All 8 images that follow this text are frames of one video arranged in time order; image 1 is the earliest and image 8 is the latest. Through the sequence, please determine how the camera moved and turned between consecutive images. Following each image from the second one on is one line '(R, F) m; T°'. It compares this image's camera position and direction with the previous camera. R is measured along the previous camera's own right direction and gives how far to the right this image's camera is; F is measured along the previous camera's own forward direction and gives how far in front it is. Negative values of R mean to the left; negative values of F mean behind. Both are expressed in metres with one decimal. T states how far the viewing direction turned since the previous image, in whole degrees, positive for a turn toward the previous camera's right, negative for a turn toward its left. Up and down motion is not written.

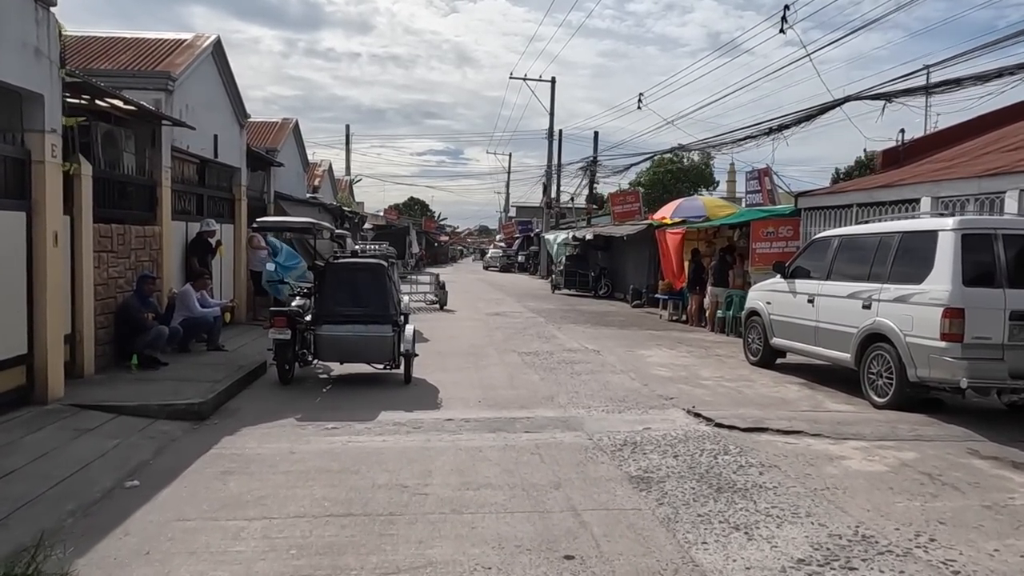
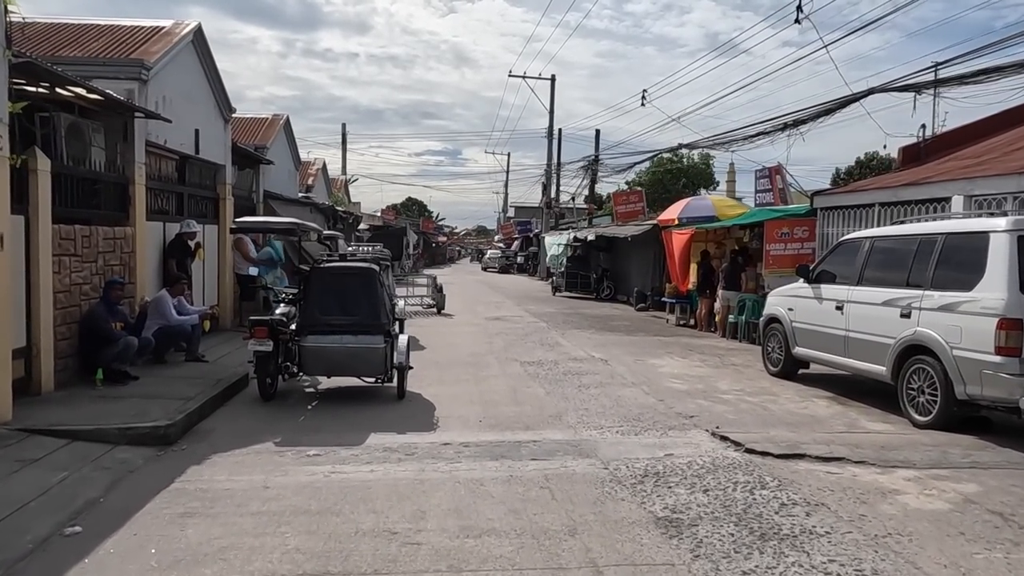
(-0.1, +0.9) m; 0°
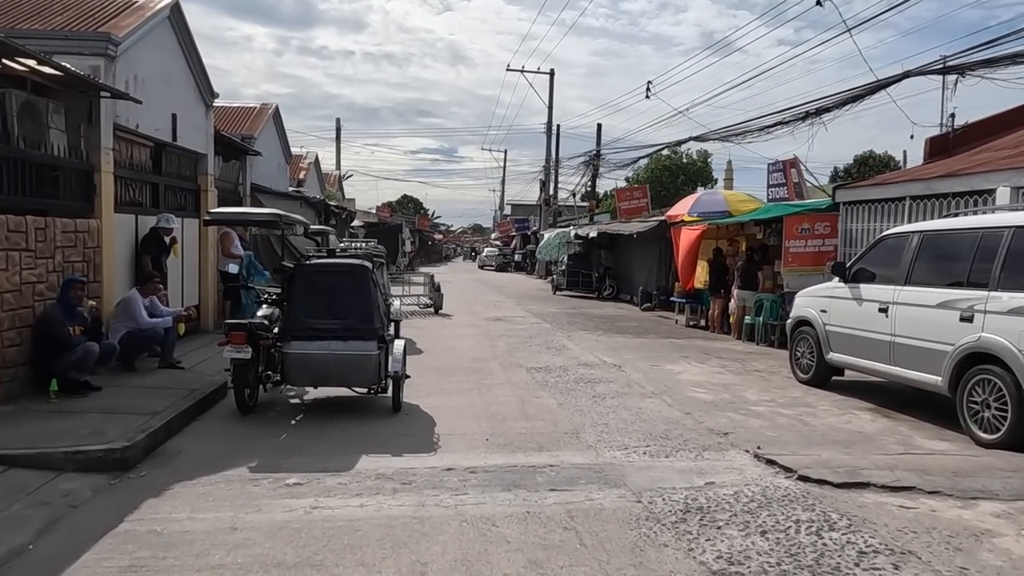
(-0.2, +1.1) m; 0°
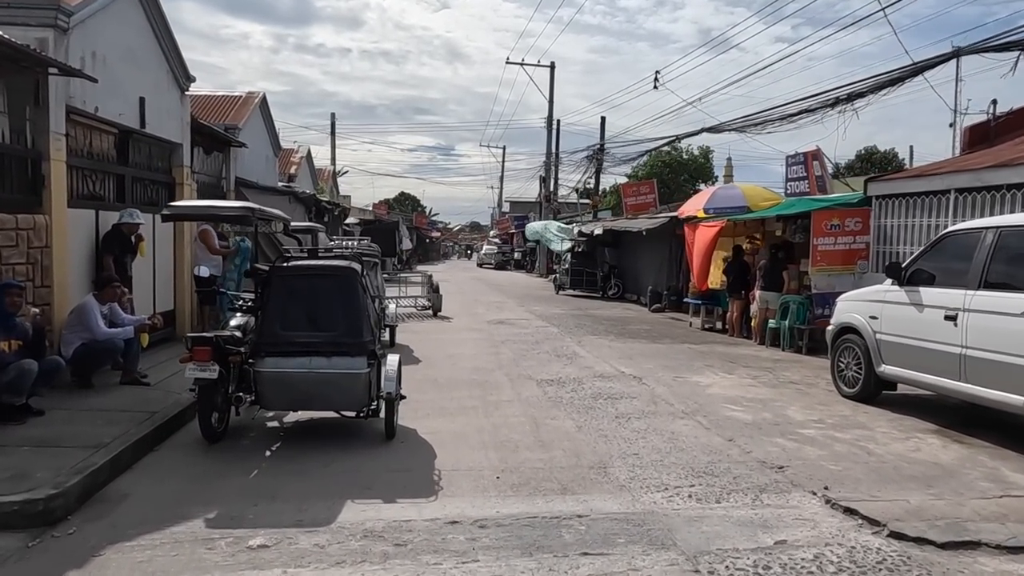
(-0.1, +1.3) m; 0°
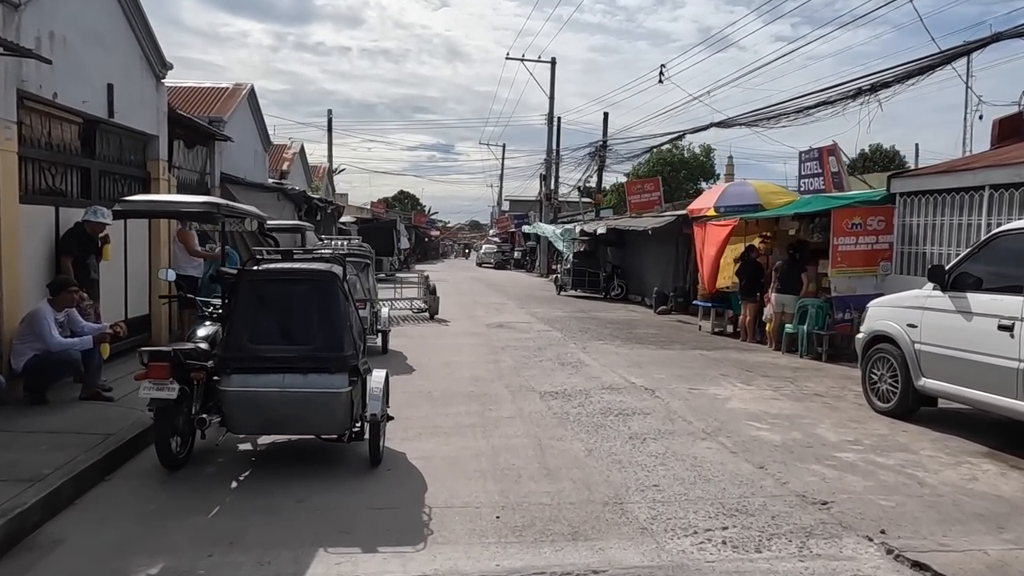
(0.0, +0.9) m; 0°
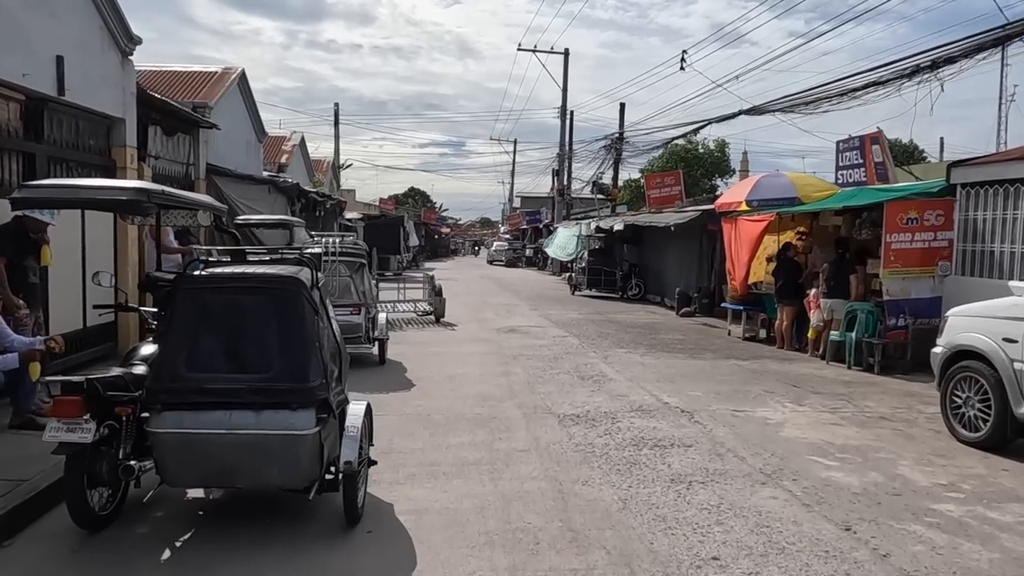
(0.0, +1.5) m; -1°
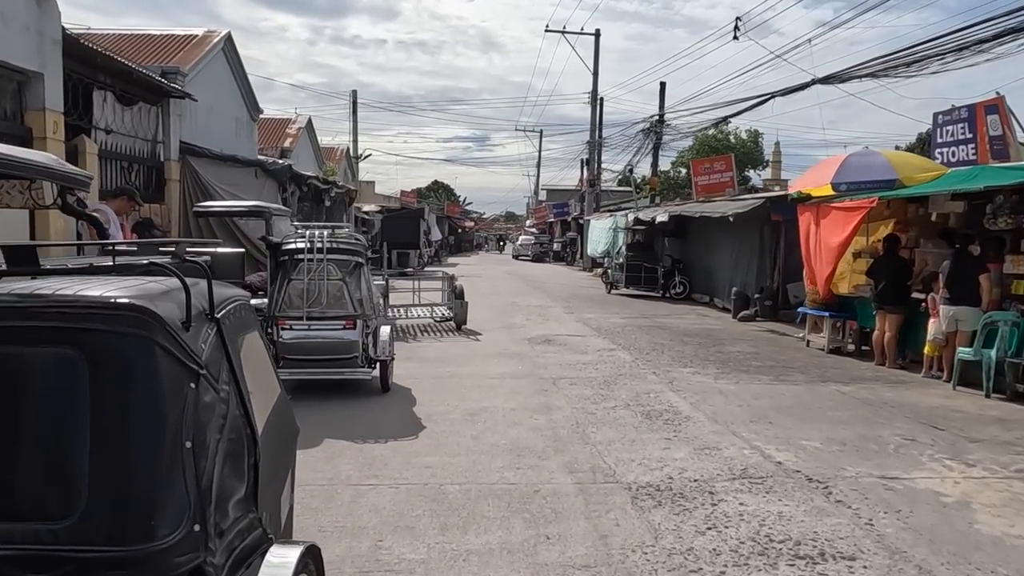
(-0.2, +2.7) m; -2°
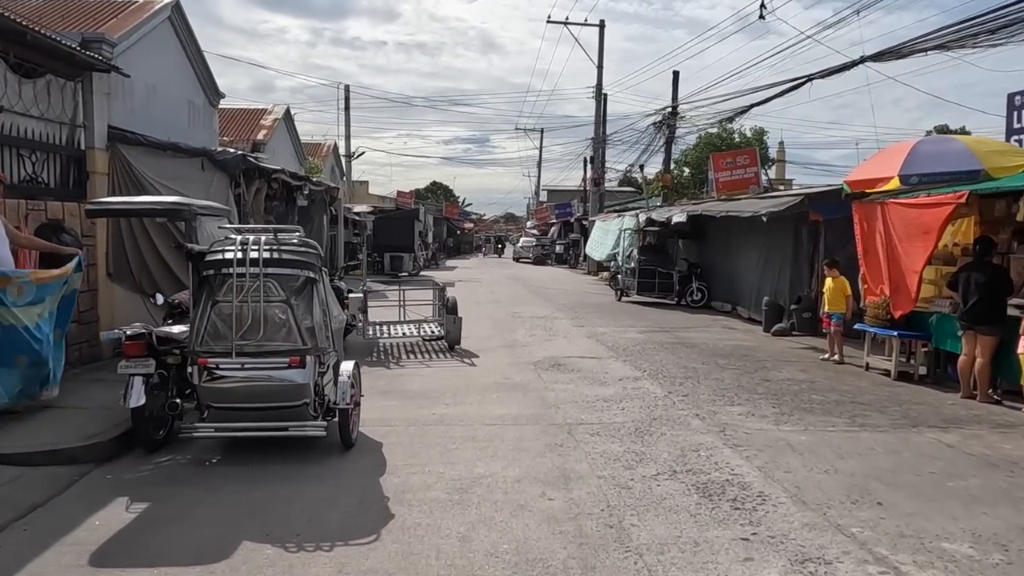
(0.0, +2.3) m; 0°
